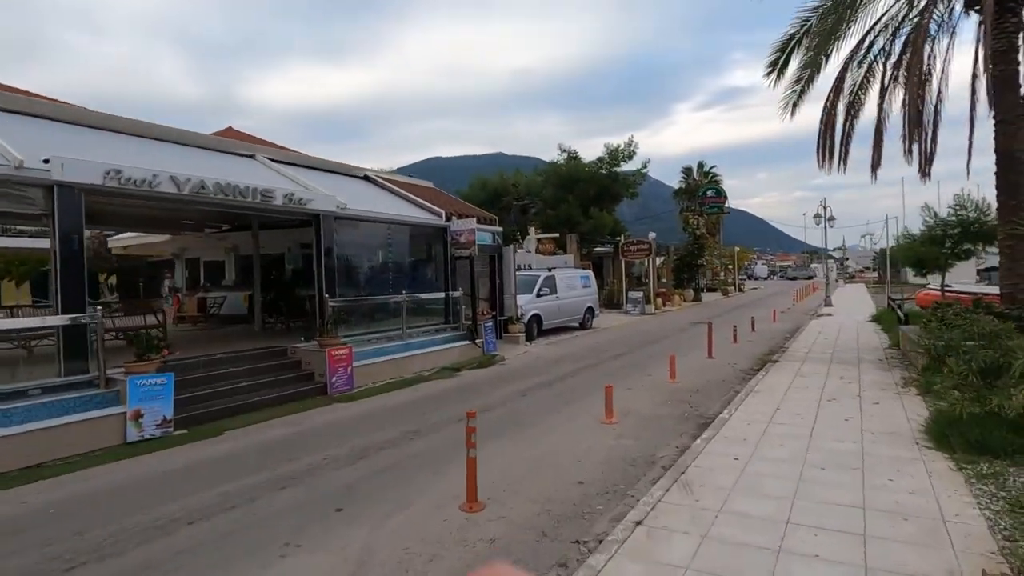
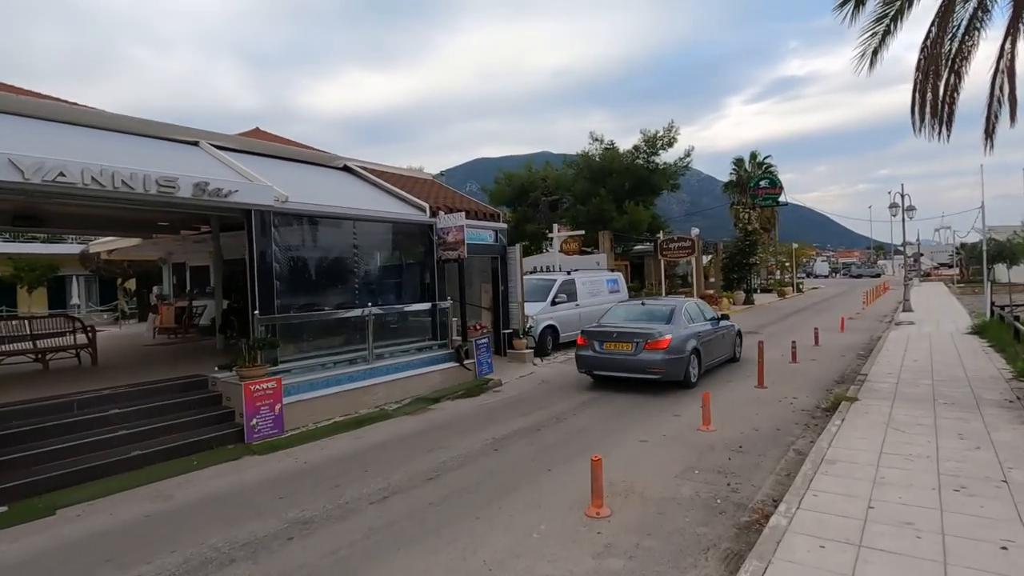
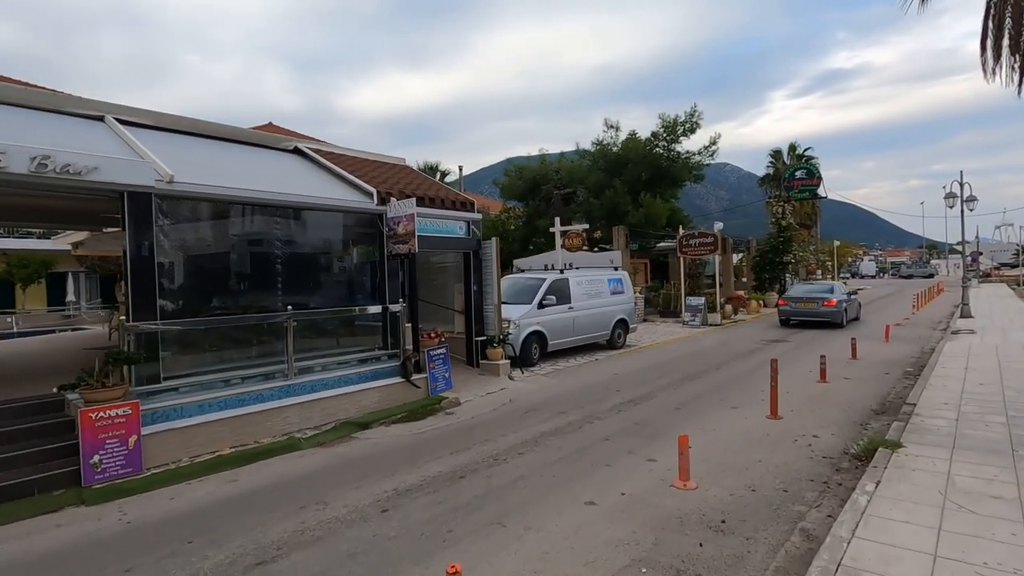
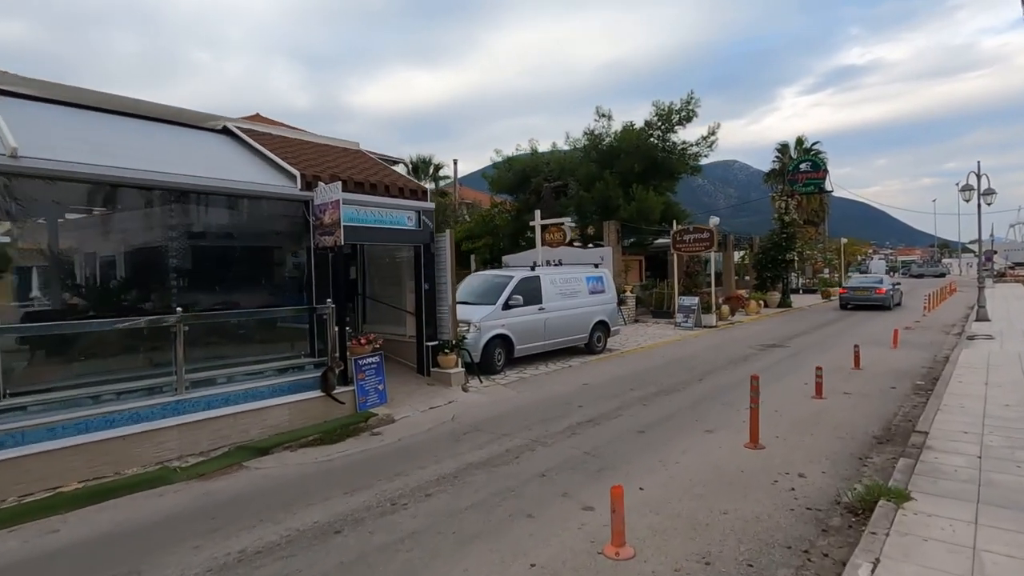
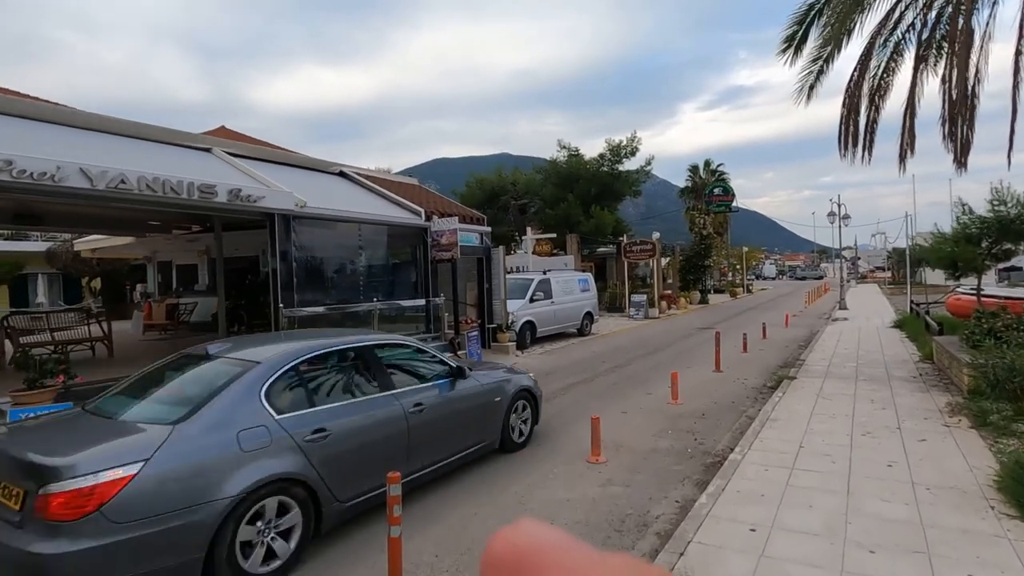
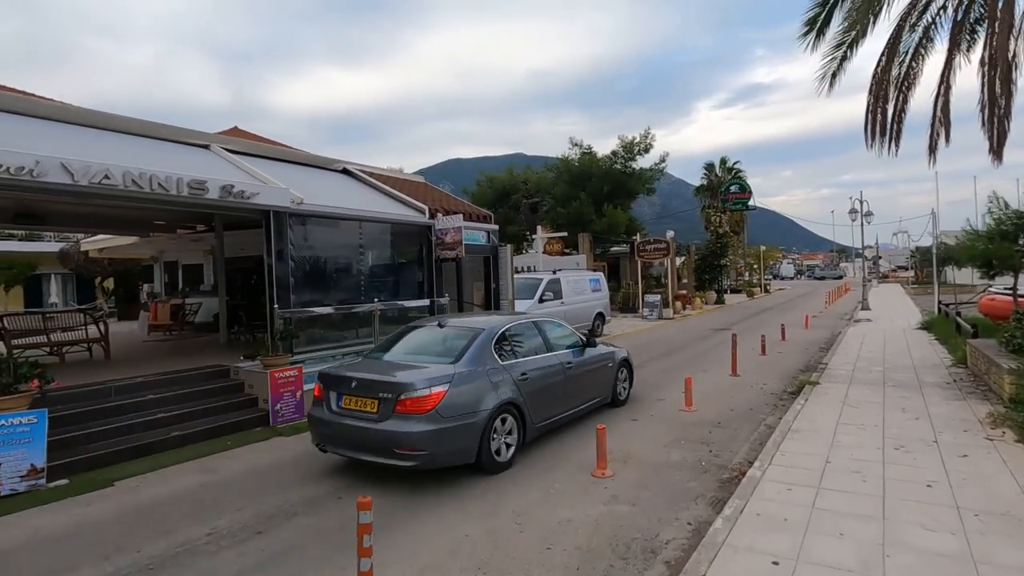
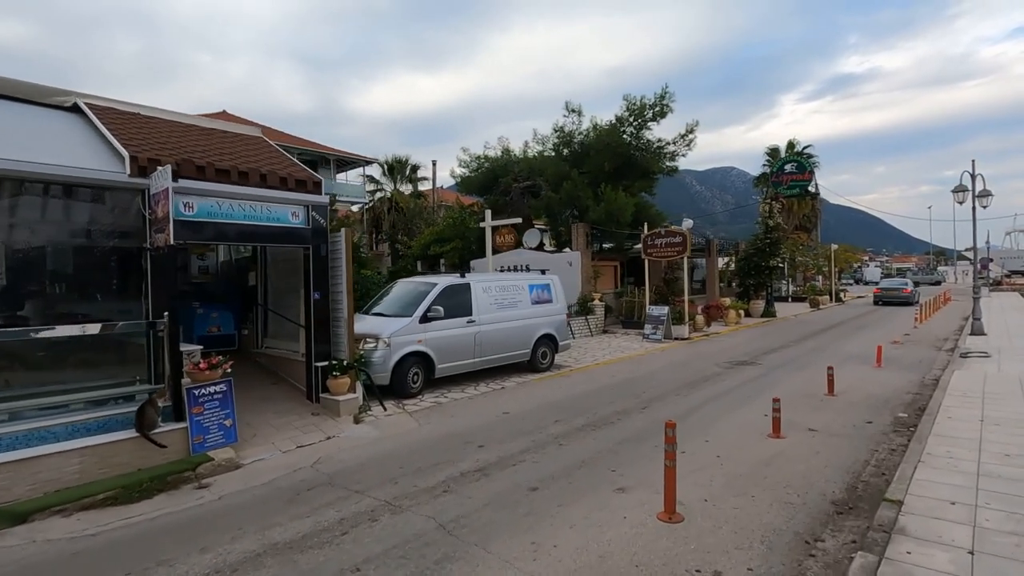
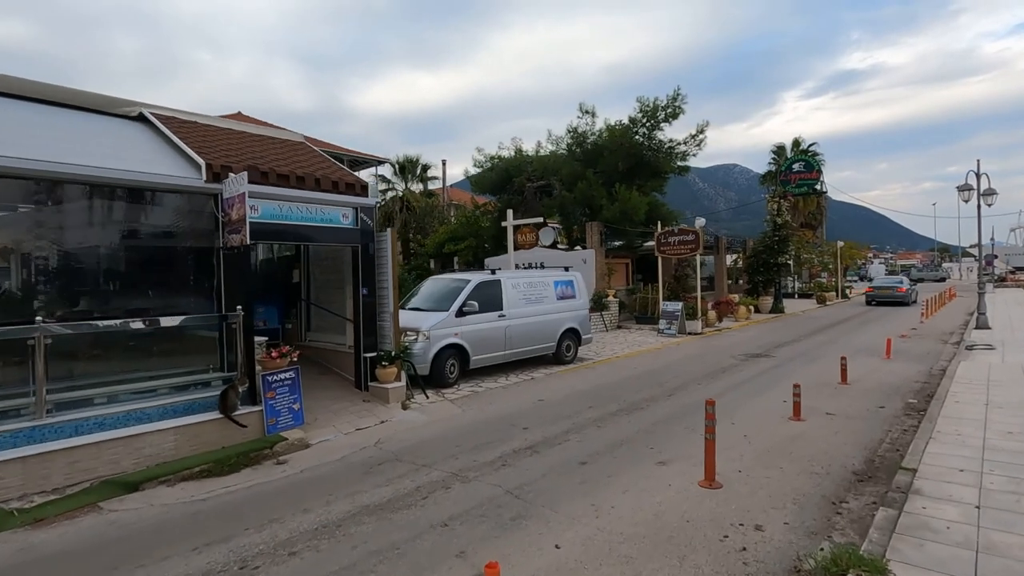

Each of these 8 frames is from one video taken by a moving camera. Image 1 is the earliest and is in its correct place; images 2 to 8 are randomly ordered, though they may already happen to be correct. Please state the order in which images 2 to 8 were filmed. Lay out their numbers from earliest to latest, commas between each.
5, 6, 2, 3, 4, 8, 7
